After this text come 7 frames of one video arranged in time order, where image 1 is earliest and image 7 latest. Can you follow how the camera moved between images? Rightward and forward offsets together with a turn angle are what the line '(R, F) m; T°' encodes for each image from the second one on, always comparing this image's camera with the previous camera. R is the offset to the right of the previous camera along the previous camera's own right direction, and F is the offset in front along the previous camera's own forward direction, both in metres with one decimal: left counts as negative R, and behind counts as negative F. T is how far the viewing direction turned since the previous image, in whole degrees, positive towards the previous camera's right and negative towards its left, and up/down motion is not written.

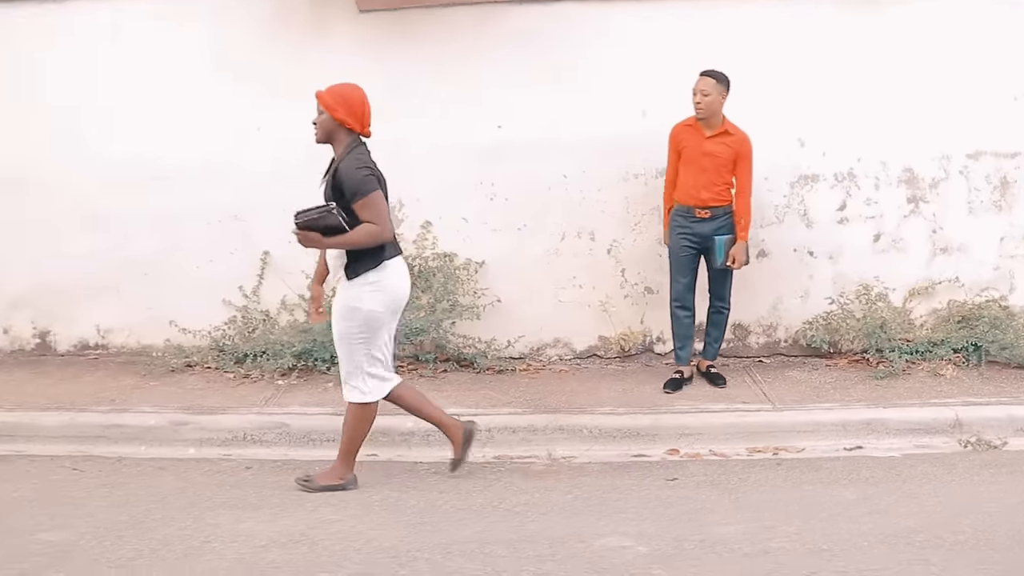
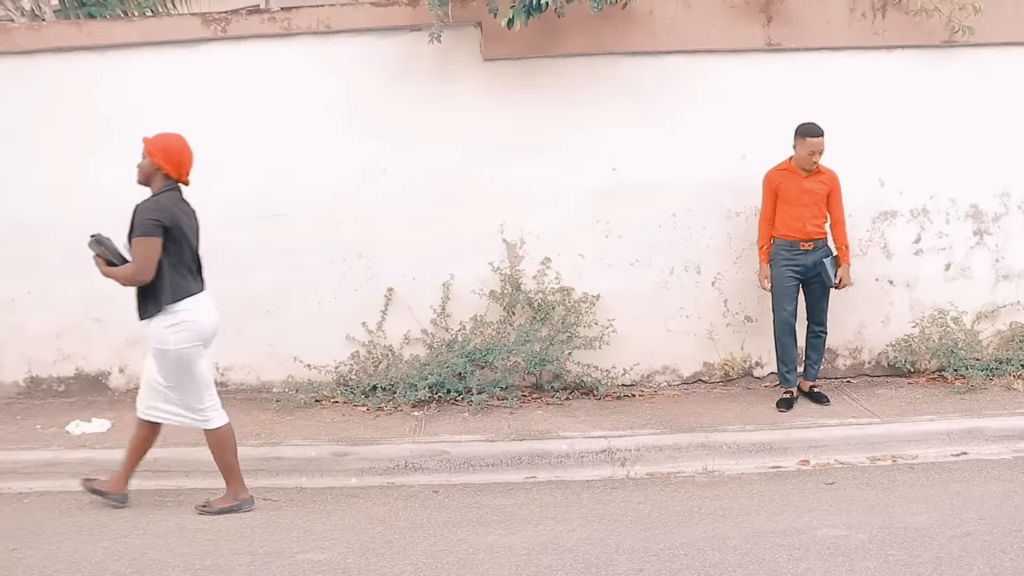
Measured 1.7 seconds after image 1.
(-1.2, -0.3) m; +6°
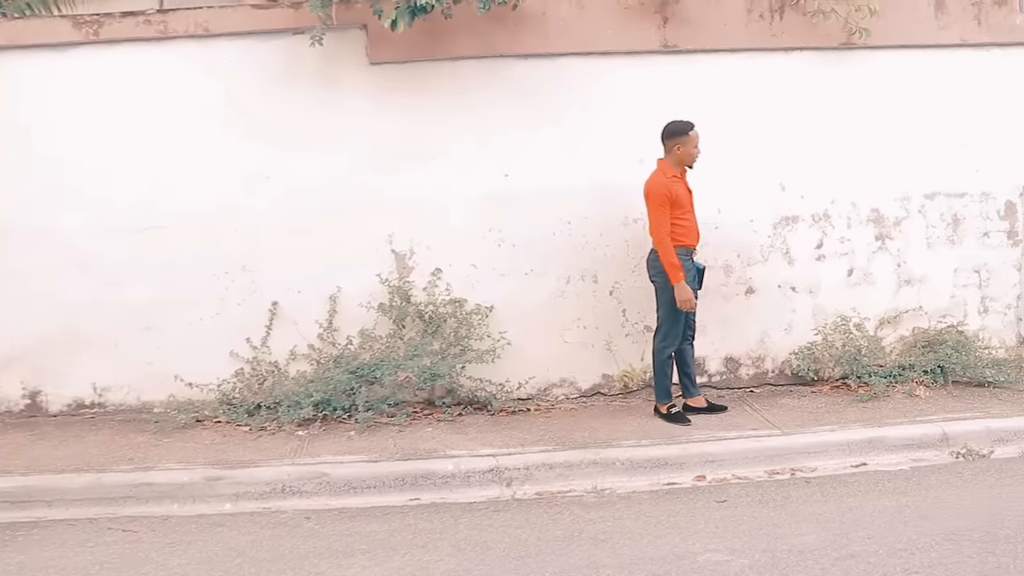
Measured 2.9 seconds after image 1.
(+0.3, +0.2) m; +3°
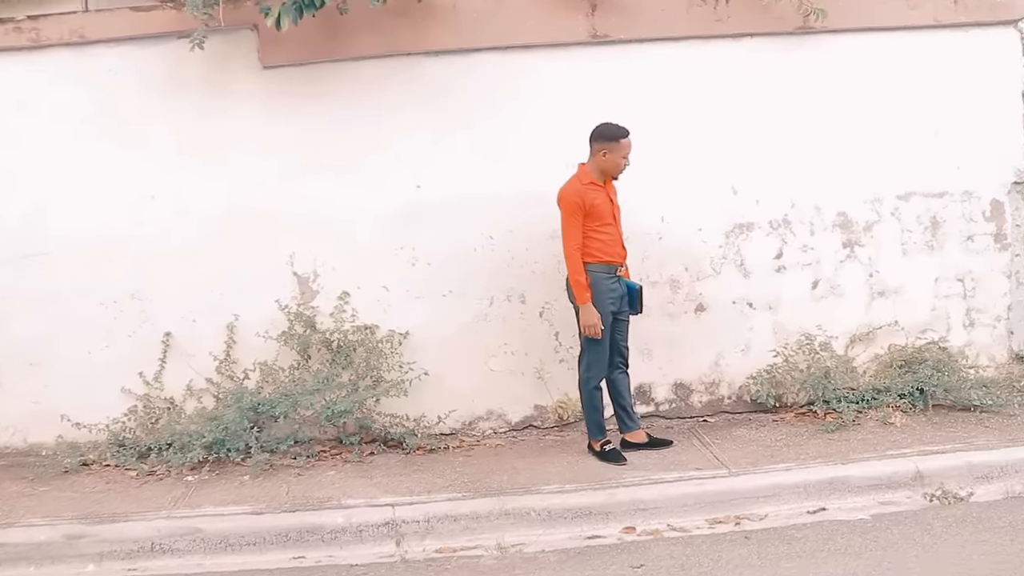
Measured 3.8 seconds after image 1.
(+0.6, +0.6) m; -3°
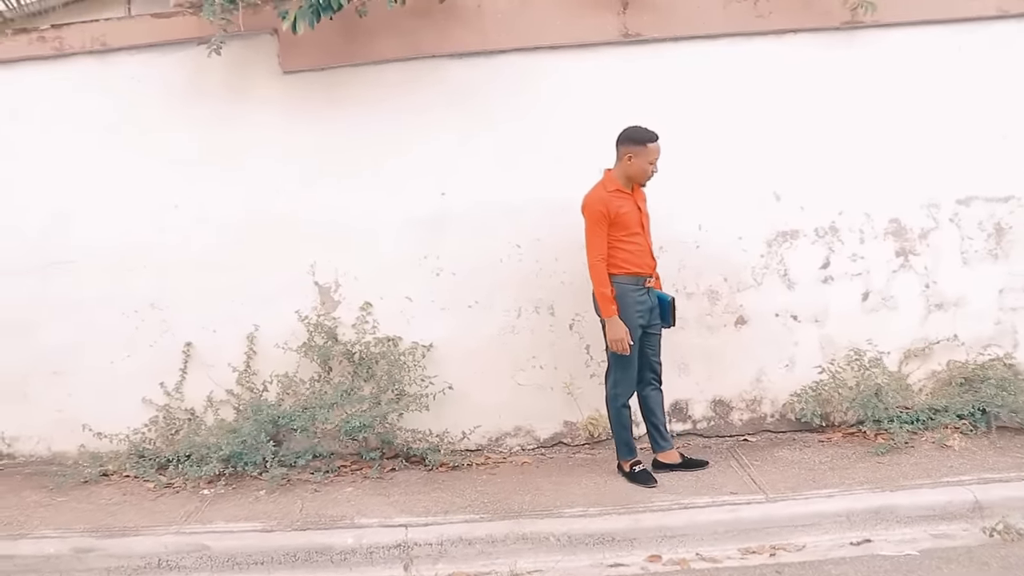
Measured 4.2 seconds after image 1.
(+0.2, +0.2) m; -4°
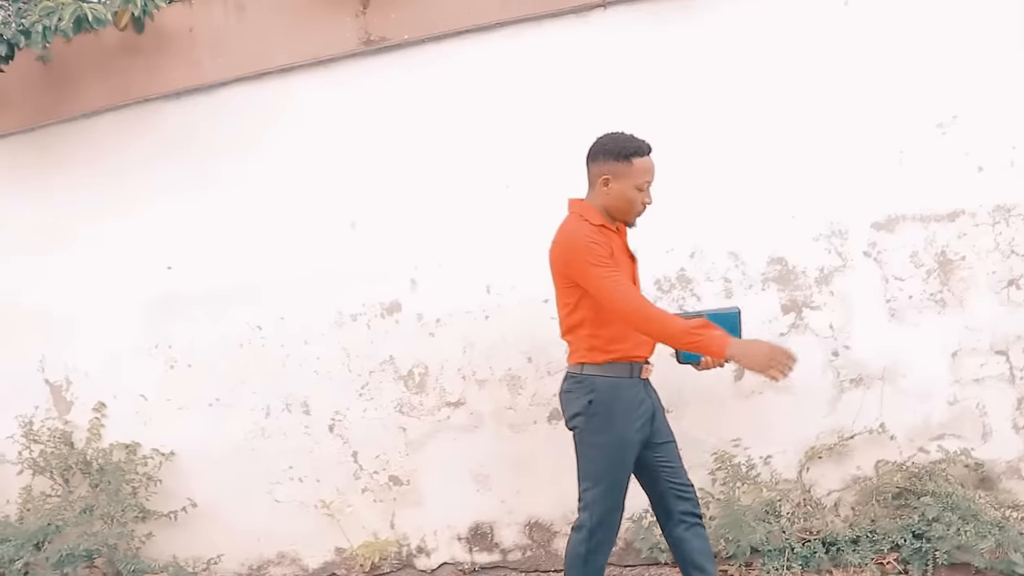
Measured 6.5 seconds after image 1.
(+1.8, +1.4) m; -16°
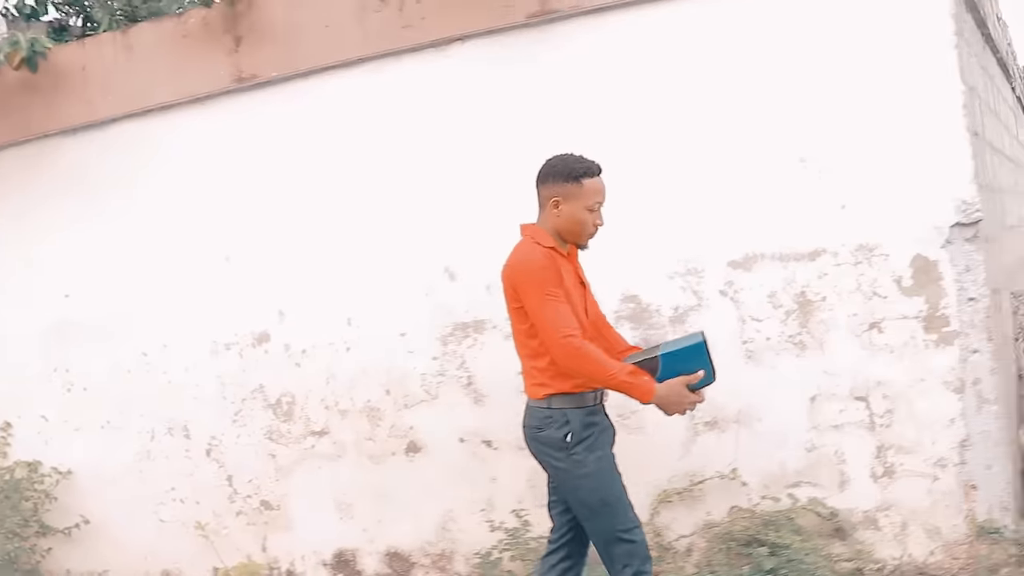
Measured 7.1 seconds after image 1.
(+0.8, 0.0) m; -6°
